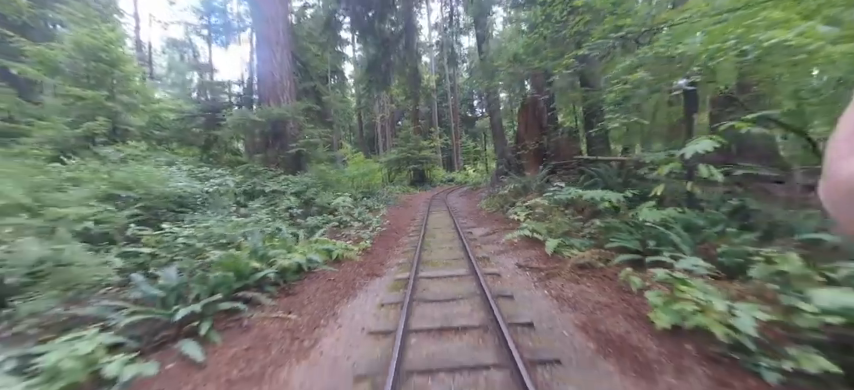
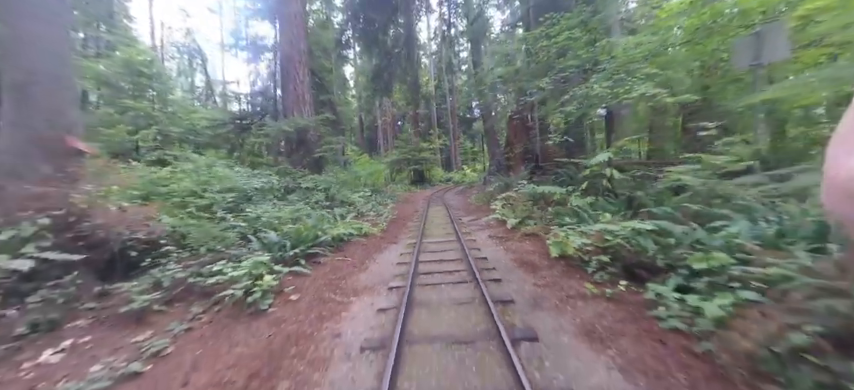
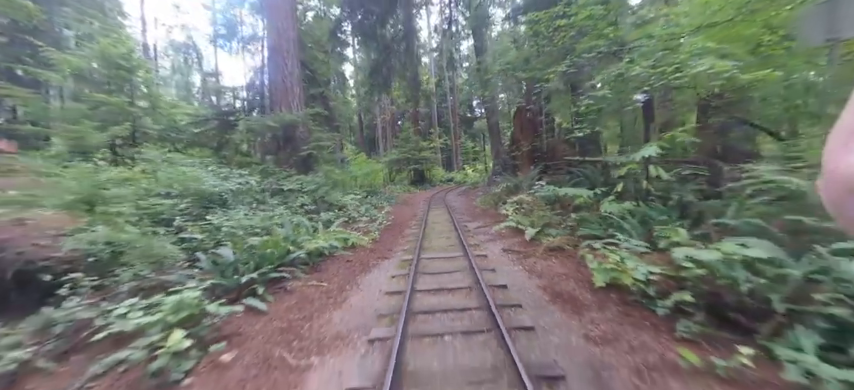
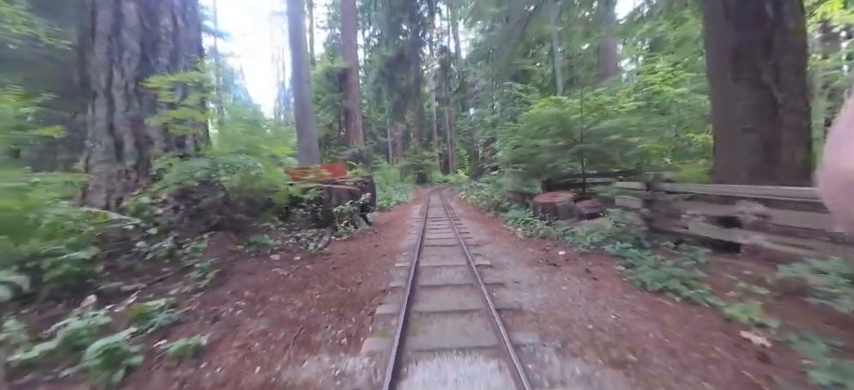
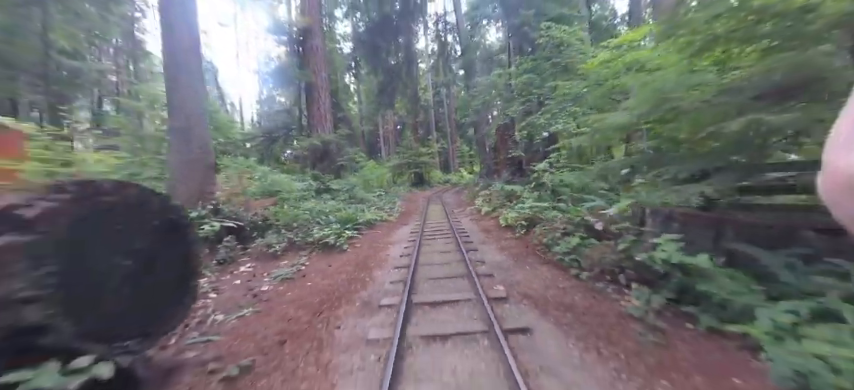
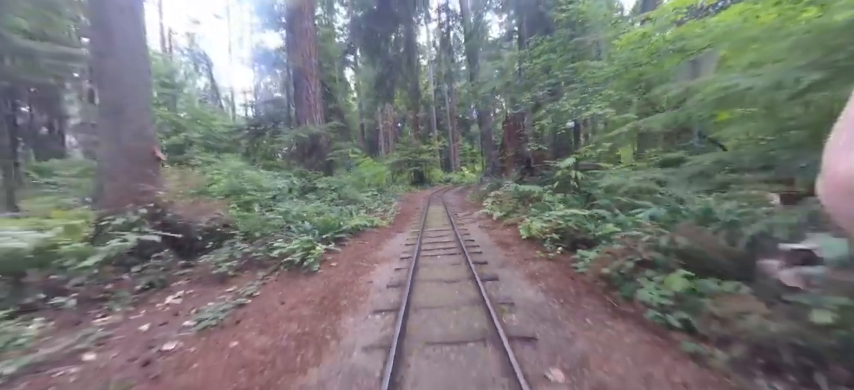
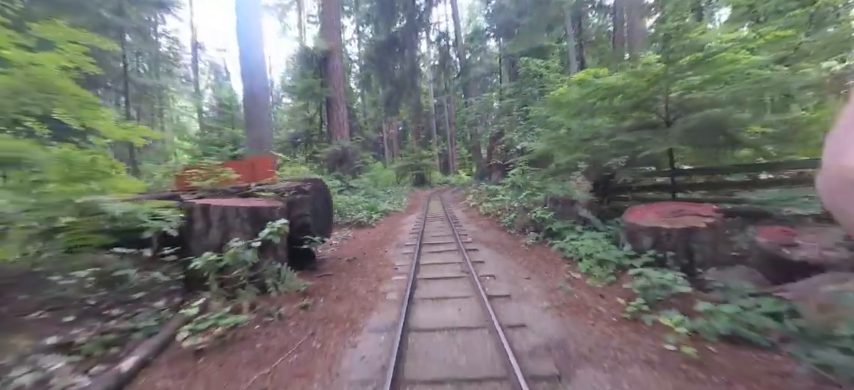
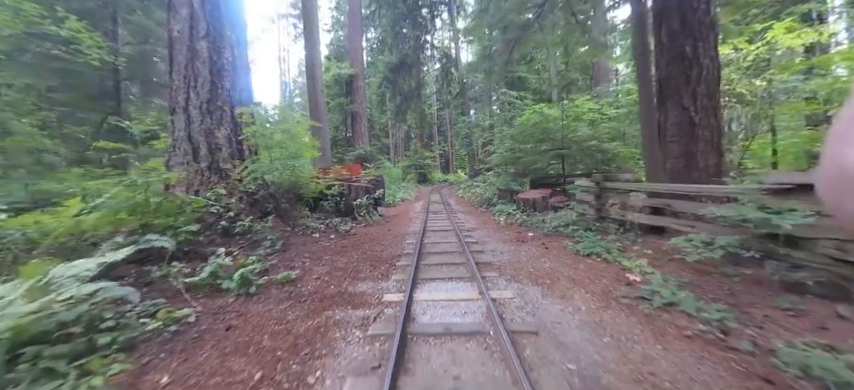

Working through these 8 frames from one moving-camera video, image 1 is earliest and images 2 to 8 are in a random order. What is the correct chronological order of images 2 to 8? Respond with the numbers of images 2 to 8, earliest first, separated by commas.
3, 2, 6, 5, 7, 4, 8
